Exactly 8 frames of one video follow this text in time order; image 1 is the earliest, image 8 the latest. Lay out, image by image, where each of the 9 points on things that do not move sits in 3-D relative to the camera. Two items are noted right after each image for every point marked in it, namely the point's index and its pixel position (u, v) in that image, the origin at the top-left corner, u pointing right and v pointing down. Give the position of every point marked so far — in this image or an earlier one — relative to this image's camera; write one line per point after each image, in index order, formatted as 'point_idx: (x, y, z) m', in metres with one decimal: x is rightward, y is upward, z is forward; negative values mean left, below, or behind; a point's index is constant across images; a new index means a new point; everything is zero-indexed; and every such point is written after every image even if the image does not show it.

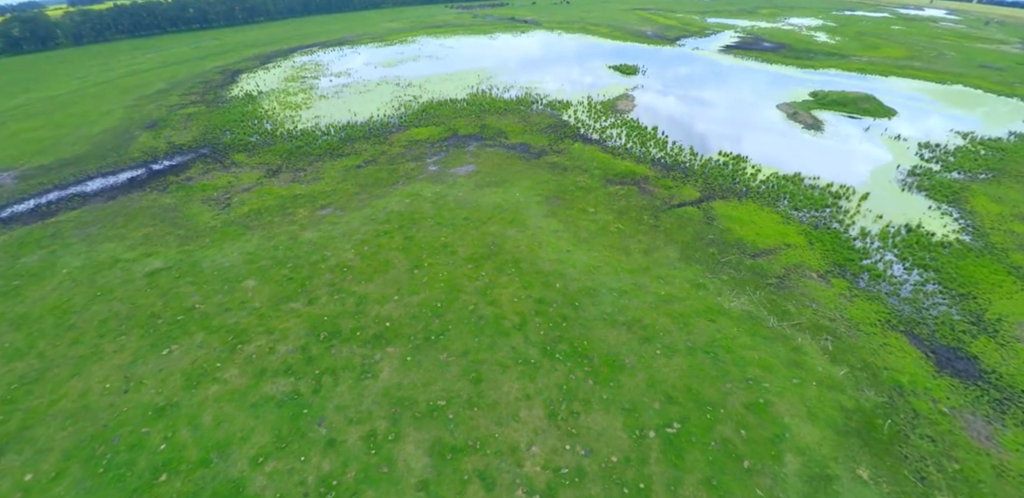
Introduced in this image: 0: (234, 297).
0: (-11.6, -2.0, +17.6) m
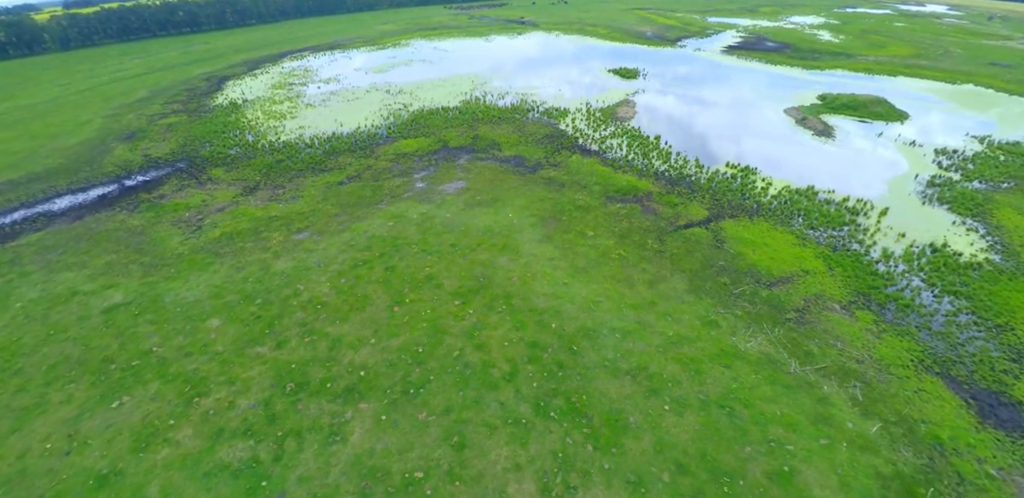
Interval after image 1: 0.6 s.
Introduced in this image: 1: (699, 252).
0: (-12.0, -3.4, +15.9) m
1: (+8.4, -0.1, +19.0) m
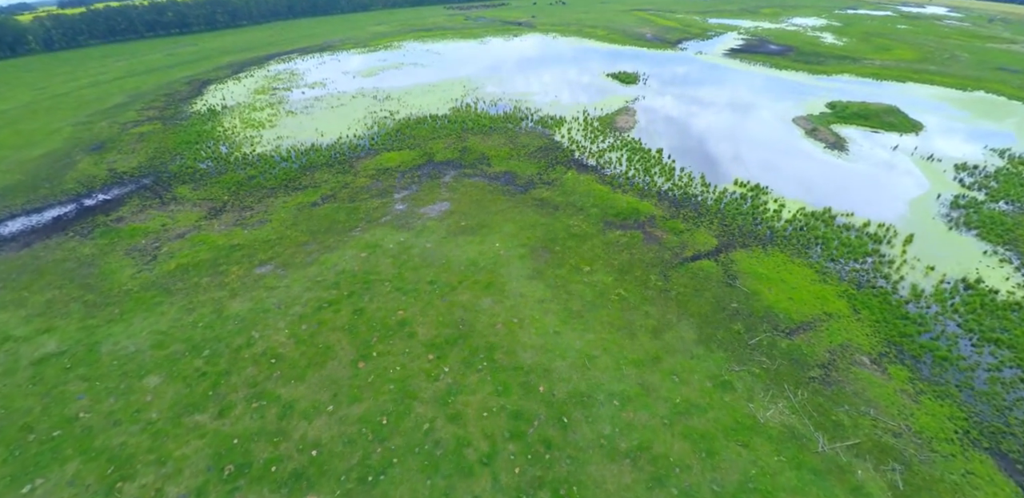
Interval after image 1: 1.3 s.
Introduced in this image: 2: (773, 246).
0: (-12.6, -5.0, +13.8) m
1: (+7.8, -1.7, +16.8) m
2: (+12.2, +0.1, +19.7) m
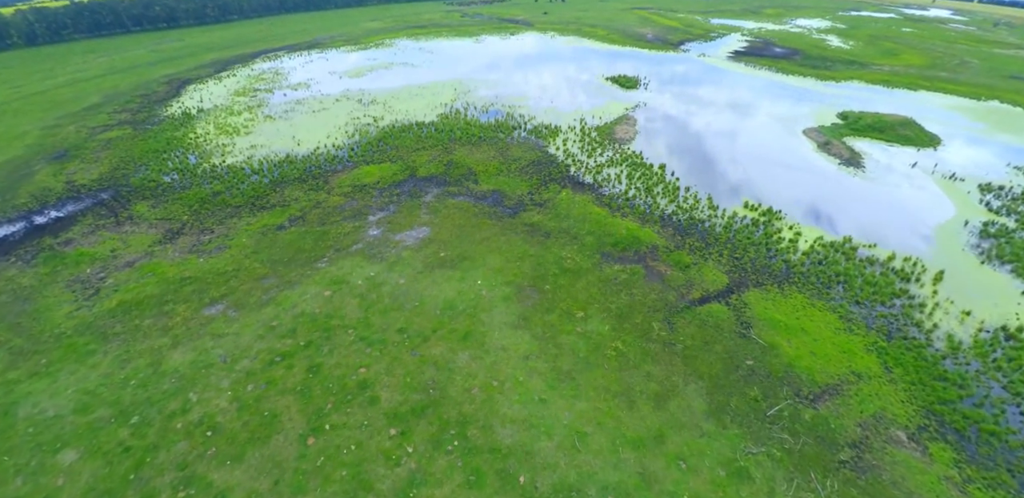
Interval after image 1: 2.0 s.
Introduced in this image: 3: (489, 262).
0: (-13.2, -6.5, +11.6) m
1: (+7.2, -3.3, +14.7) m
2: (+11.5, -1.5, +17.5) m
3: (-1.0, -0.6, +18.1) m
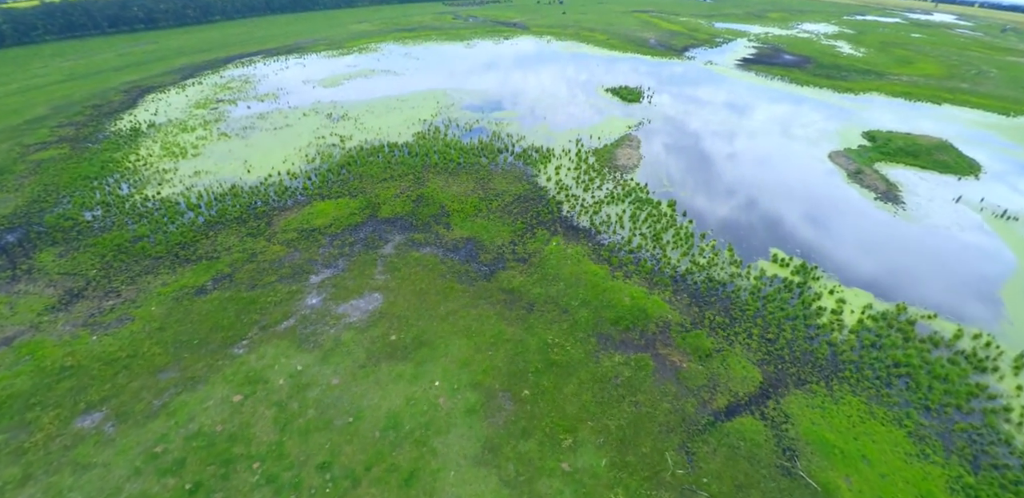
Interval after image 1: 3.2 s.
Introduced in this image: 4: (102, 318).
0: (-14.2, -9.3, +7.6) m
1: (+6.2, -6.2, +10.8) m
2: (+10.6, -4.4, +13.7) m
3: (-2.0, -3.4, +14.2) m
4: (-16.0, -2.7, +16.6) m
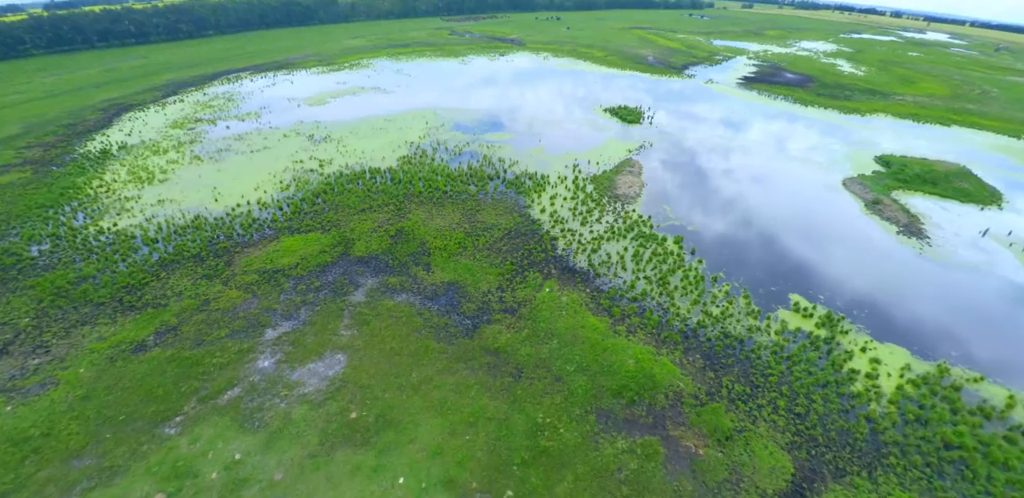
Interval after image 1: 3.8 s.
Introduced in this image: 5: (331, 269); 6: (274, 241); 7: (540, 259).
0: (-14.7, -10.9, +5.1) m
1: (+5.7, -7.8, +8.5) m
2: (+10.1, -6.1, +11.5) m
3: (-2.5, -5.1, +11.9) m
4: (-16.5, -4.4, +14.3) m
5: (-7.7, -0.9, +18.2) m
6: (-11.4, +0.4, +20.3) m
7: (+1.3, -0.4, +18.8) m
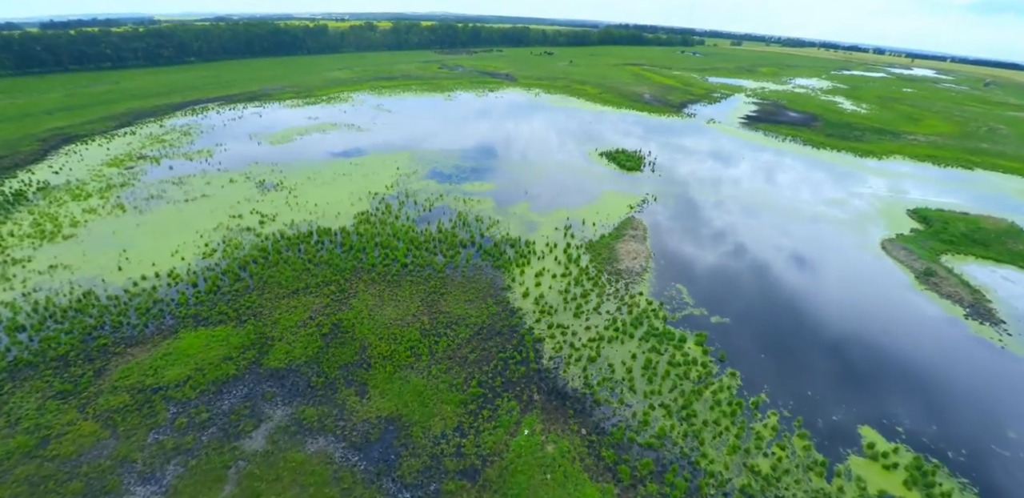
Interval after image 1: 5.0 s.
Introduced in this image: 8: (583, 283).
0: (-15.5, -13.4, -0.4) m
1: (+4.9, -10.8, +3.6) m
2: (+9.1, -9.3, +6.7) m
3: (-3.4, -8.2, +7.0) m
4: (-17.5, -7.6, +9.1) m
5: (-8.7, -4.4, +13.4) m
6: (-12.4, -3.2, +15.5) m
7: (+0.3, -4.0, +14.2) m
8: (+3.3, -1.2, +19.3) m
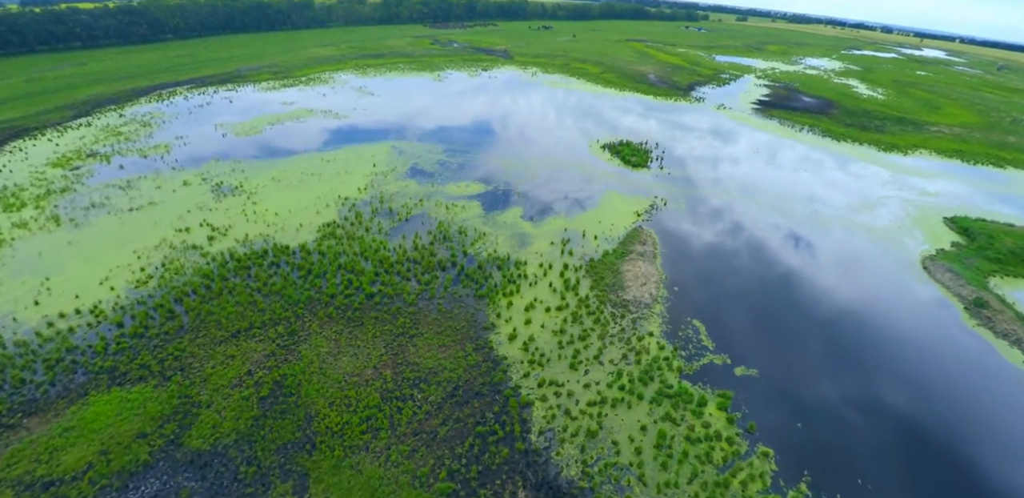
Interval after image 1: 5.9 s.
0: (-15.9, -15.6, -2.5) m
1: (+4.4, -12.7, +1.3) m
2: (+8.7, -11.0, +4.3) m
3: (-3.9, -10.0, +4.6) m
4: (-18.0, -9.3, +6.6) m
5: (-9.2, -5.8, +10.8) m
6: (-12.9, -4.5, +12.8) m
7: (-0.2, -5.4, +11.6) m
8: (+2.7, -2.2, +16.5) m
